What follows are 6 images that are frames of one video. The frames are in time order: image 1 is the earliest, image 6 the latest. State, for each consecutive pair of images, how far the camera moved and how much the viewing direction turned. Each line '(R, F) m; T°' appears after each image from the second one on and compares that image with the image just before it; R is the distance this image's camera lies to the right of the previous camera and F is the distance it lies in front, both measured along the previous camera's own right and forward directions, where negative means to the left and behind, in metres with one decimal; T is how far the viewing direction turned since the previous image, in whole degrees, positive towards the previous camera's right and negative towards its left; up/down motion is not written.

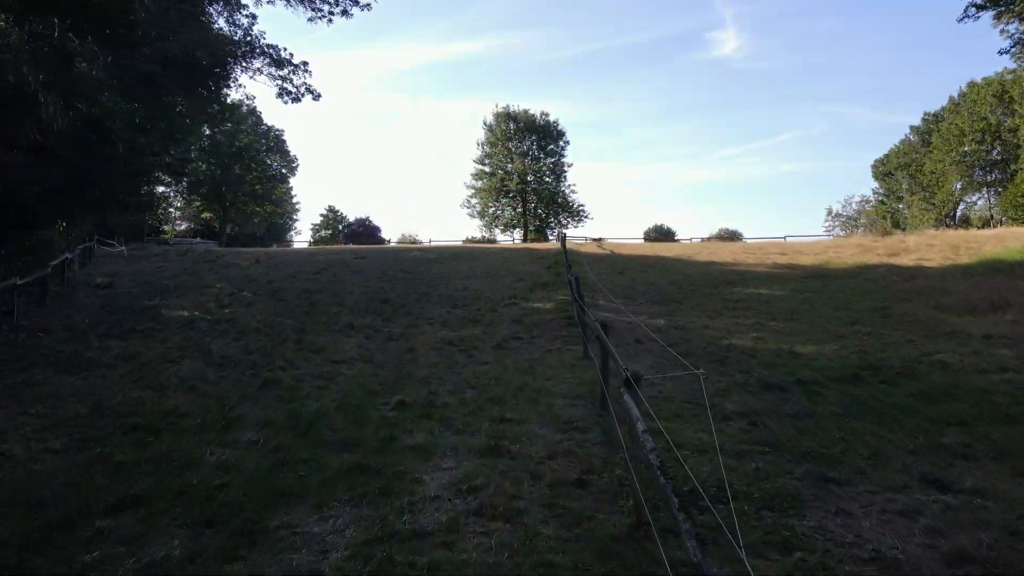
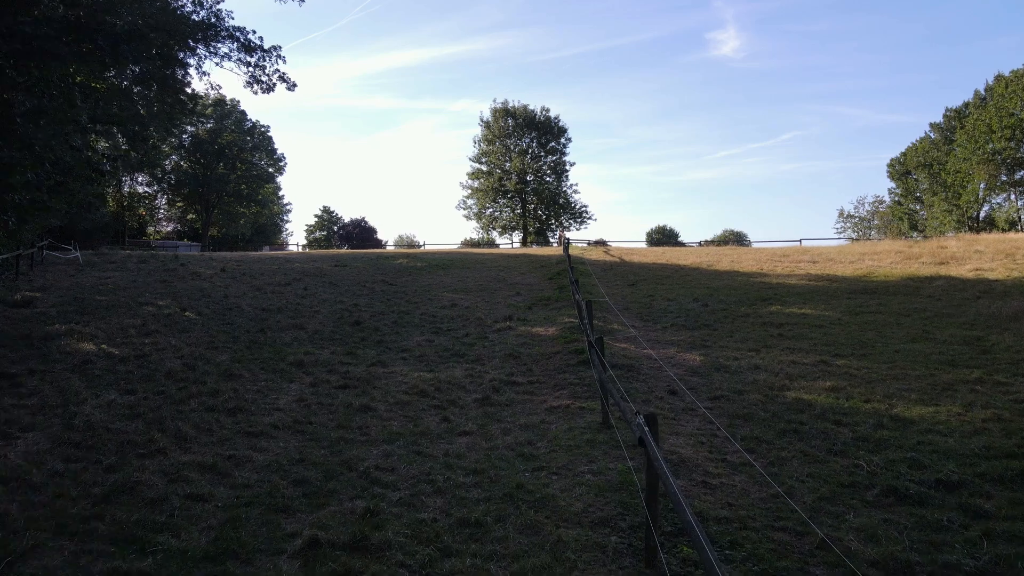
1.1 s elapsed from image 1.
(+0.1, +3.1) m; 0°
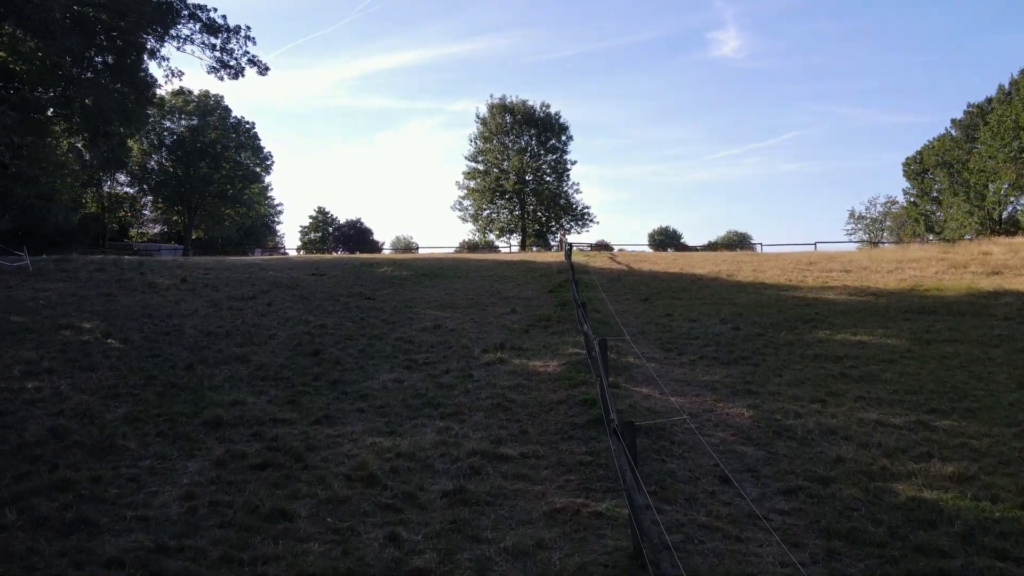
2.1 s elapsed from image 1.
(+0.1, +2.8) m; 0°
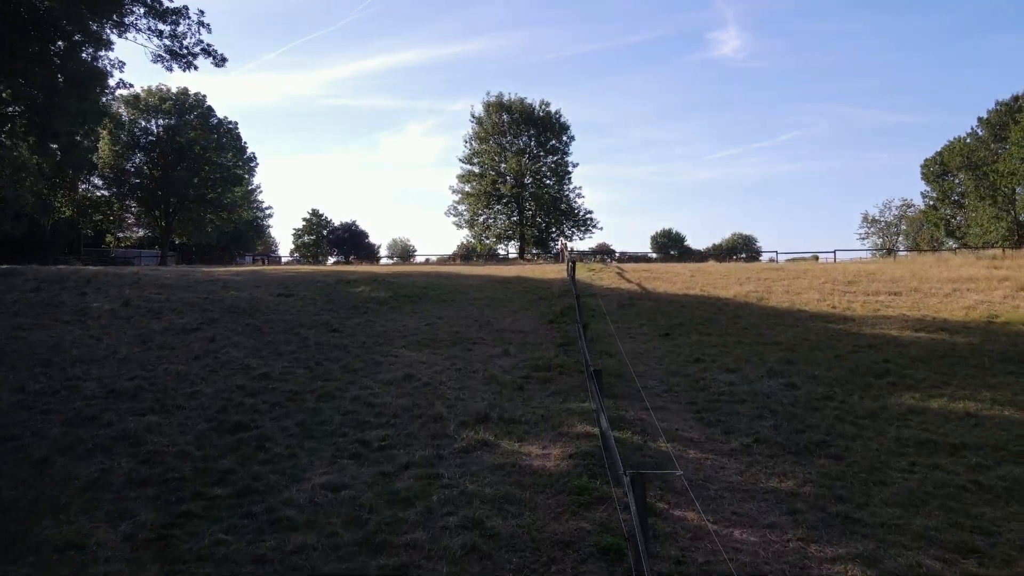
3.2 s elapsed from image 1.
(+0.1, +3.2) m; 0°
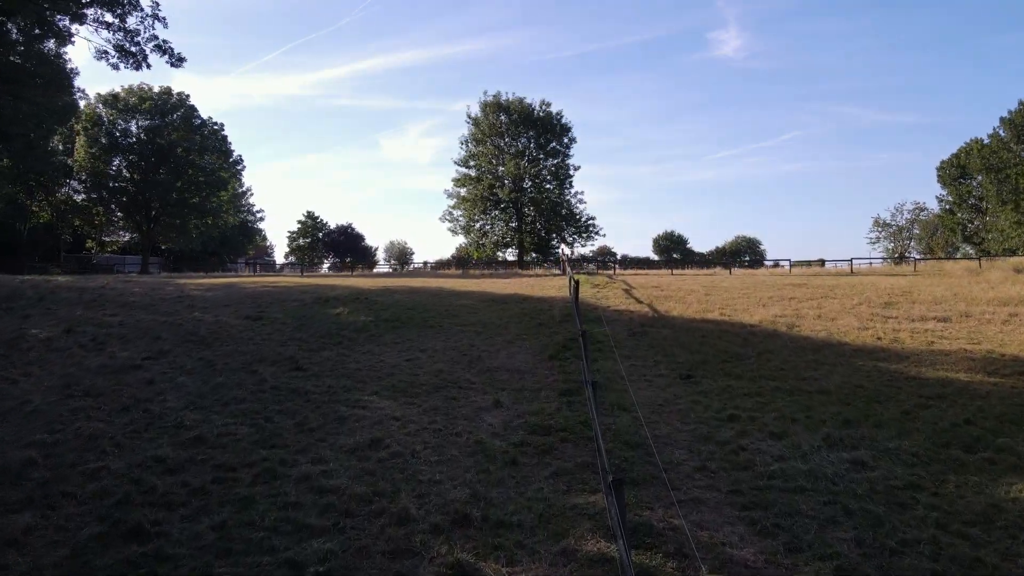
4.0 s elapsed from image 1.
(+0.1, +2.4) m; 0°
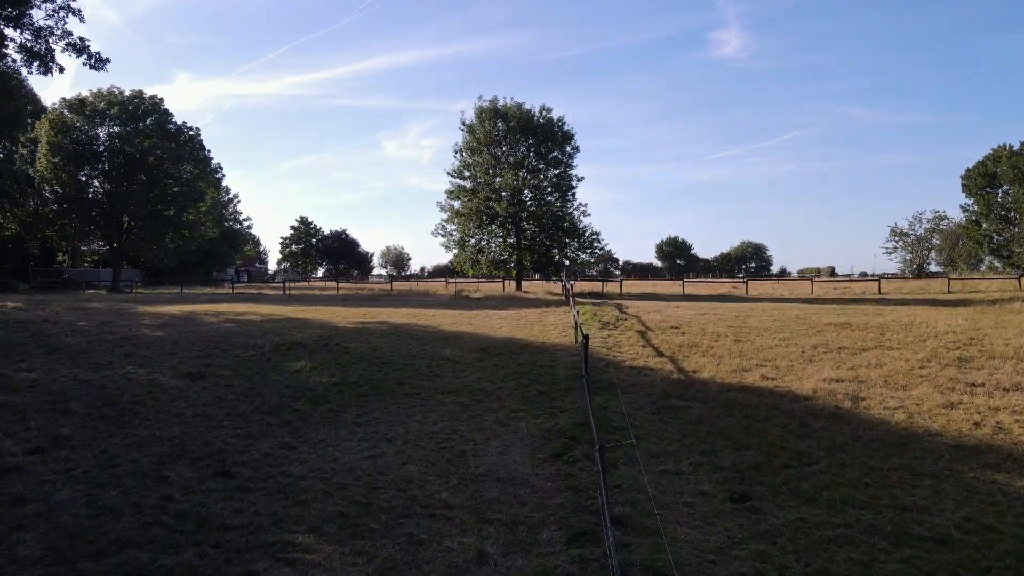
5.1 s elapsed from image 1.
(+0.1, +3.4) m; 0°
